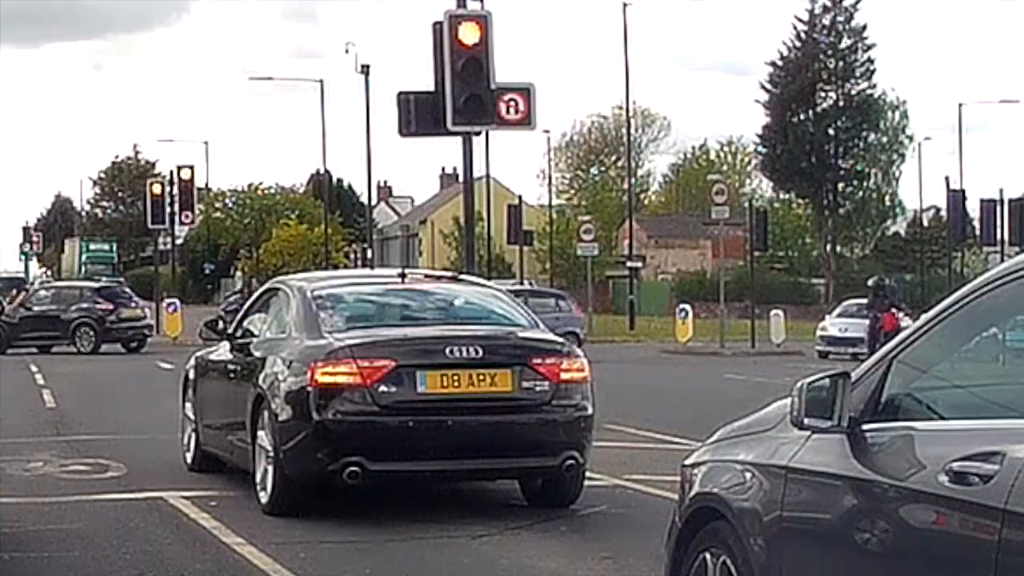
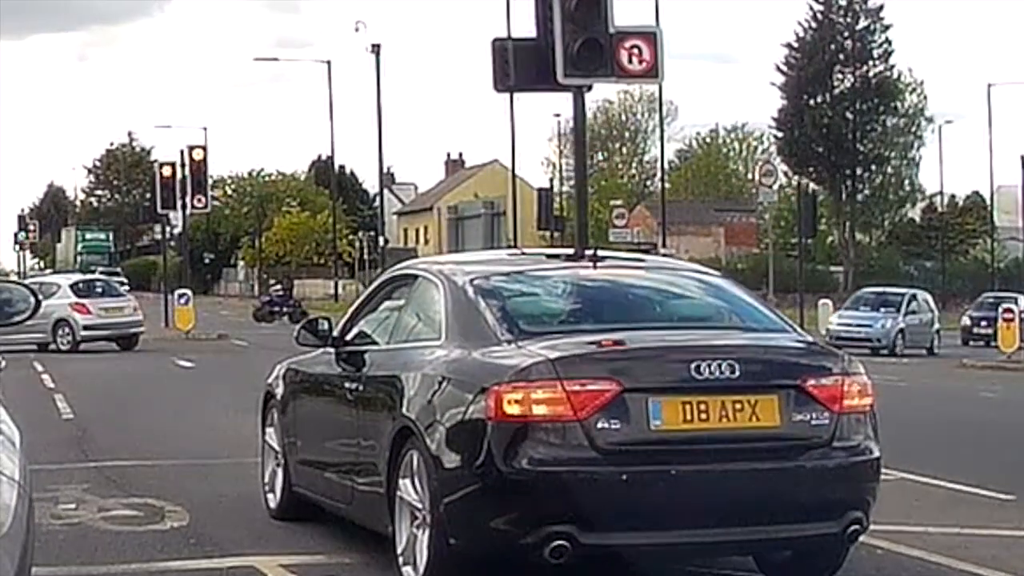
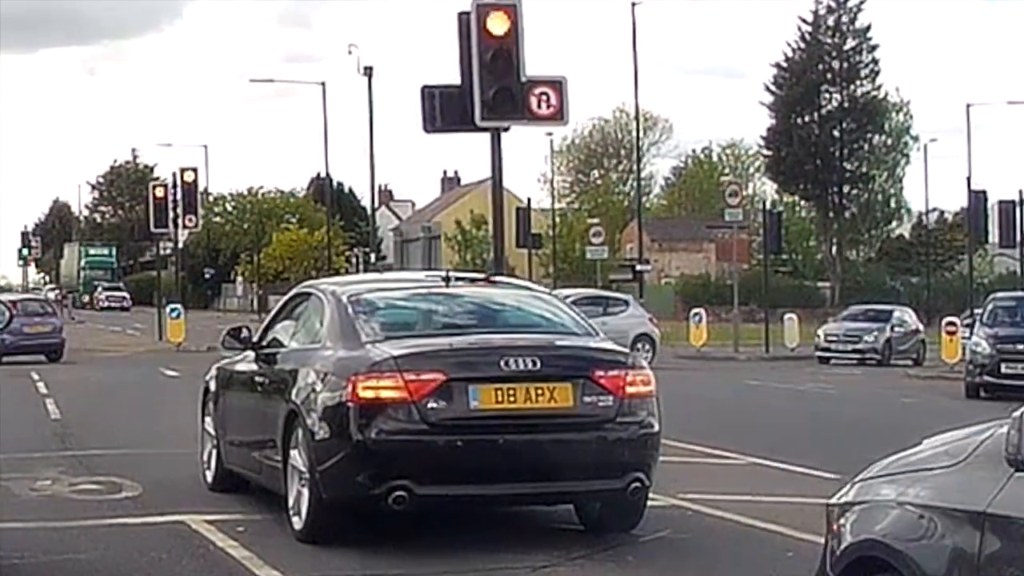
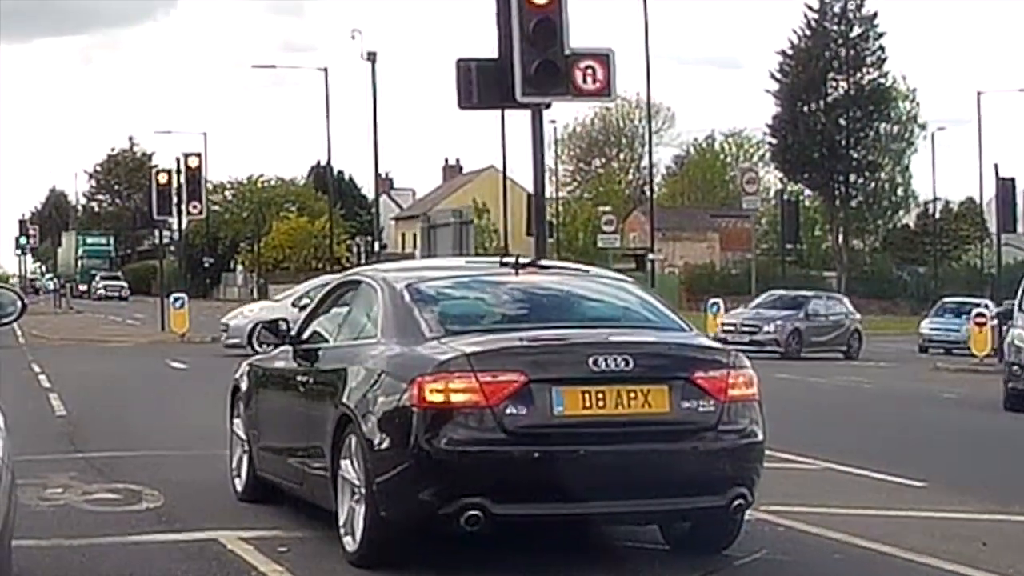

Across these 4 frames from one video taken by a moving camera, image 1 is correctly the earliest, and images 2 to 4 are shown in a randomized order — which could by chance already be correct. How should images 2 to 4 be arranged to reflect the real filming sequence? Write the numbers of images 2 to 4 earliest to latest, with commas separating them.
3, 4, 2
